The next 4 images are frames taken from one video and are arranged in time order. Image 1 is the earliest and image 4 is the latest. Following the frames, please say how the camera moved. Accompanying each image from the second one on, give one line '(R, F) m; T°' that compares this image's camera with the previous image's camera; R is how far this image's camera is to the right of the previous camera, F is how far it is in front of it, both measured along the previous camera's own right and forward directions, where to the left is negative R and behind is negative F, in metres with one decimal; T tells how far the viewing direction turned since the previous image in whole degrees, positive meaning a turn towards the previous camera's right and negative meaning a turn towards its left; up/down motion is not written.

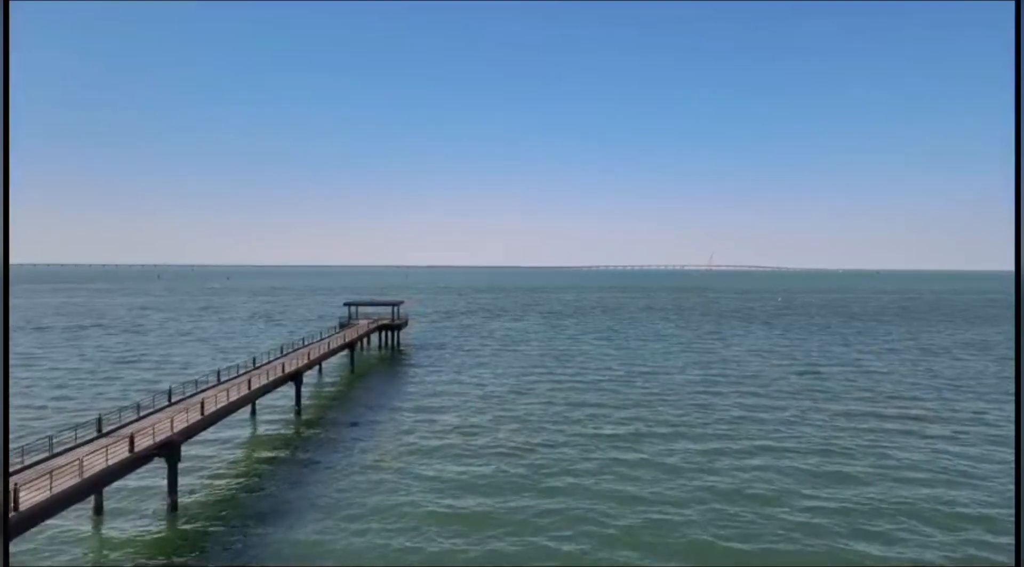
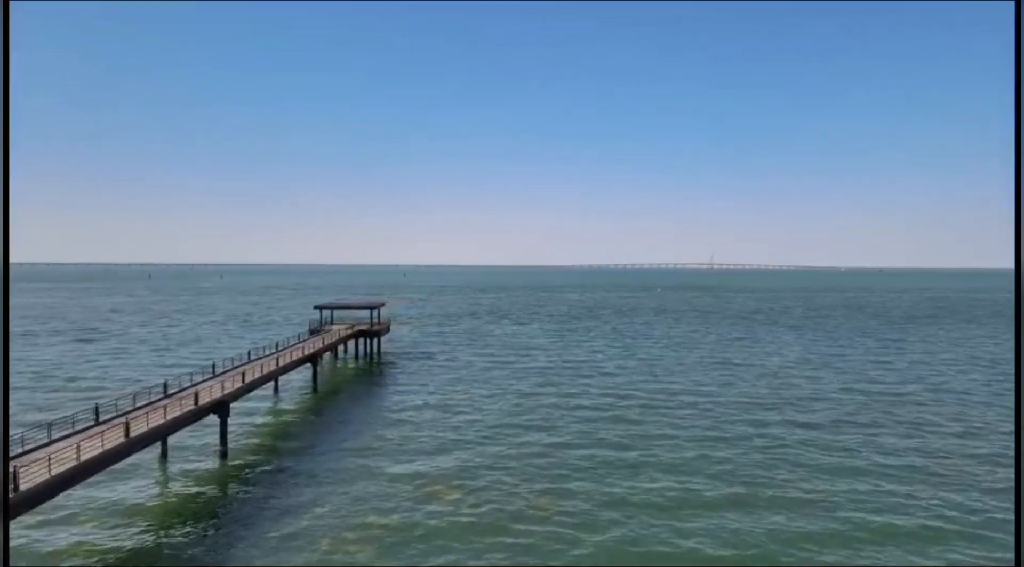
(0.0, +1.4) m; 0°
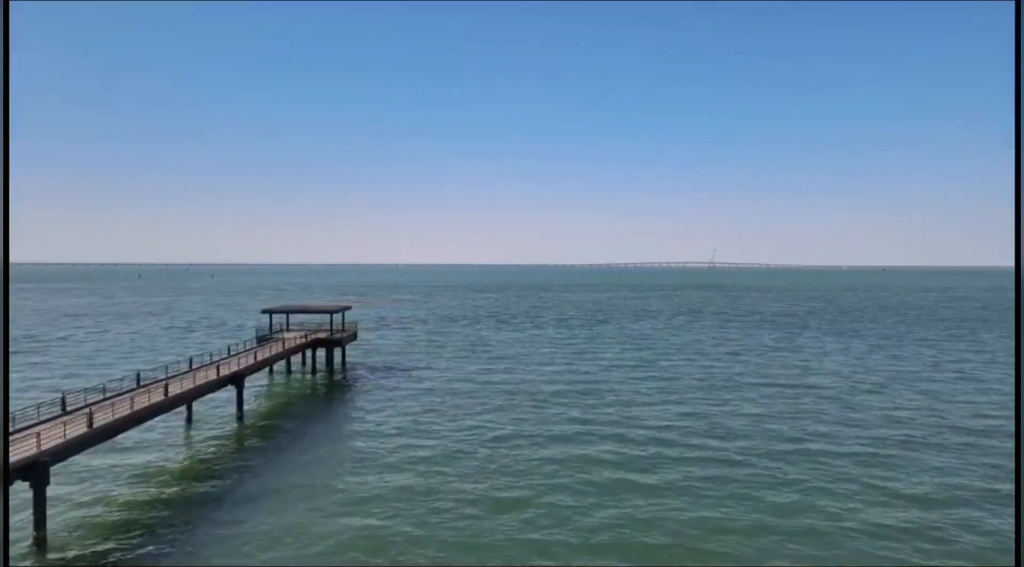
(0.0, +1.7) m; 0°
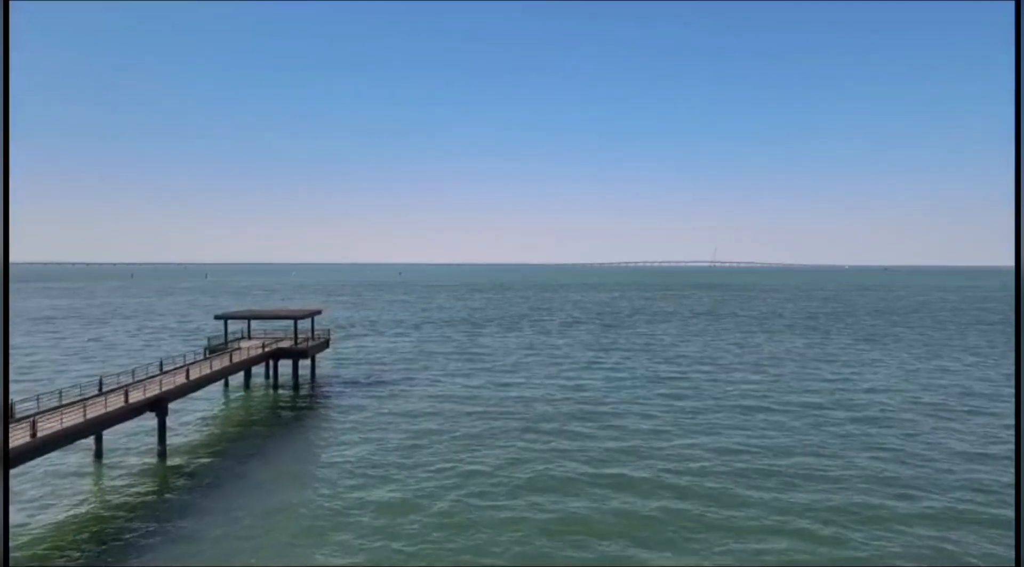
(0.0, +1.2) m; 0°
